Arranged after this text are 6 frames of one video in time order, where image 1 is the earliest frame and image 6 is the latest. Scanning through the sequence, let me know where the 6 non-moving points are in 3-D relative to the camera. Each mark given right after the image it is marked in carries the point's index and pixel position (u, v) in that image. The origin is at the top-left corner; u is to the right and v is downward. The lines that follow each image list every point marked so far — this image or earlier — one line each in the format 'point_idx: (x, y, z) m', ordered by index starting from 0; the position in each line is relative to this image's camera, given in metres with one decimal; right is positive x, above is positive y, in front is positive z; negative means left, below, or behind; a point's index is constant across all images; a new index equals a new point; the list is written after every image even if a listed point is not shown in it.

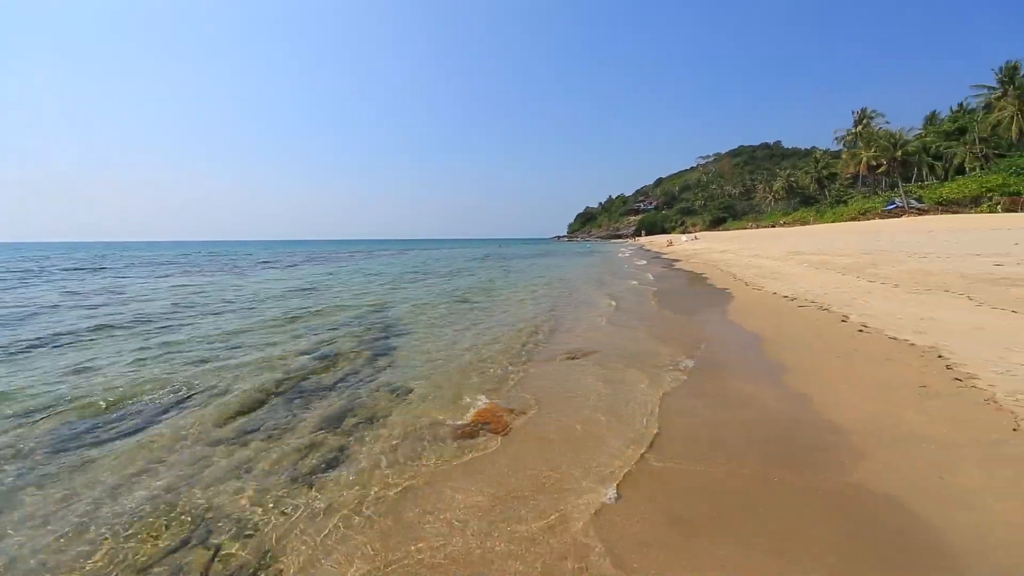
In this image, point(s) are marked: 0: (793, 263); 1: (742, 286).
0: (+14.3, +1.3, +19.6) m
1: (+9.6, +0.1, +15.8) m
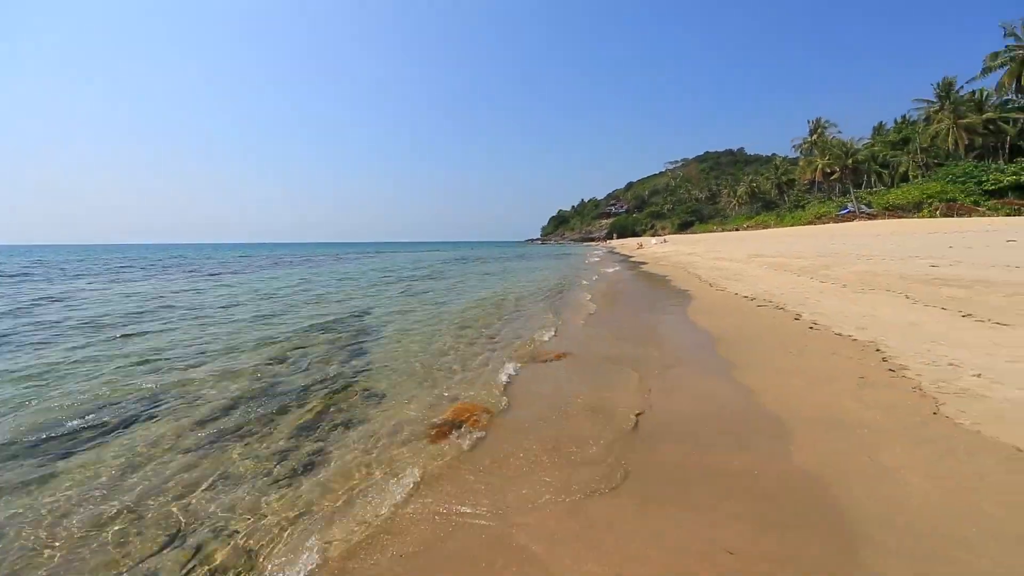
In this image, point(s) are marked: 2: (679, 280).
0: (+13.0, +1.2, +21.0) m
1: (+8.5, 0.0, +16.9) m
2: (+8.5, +0.3, +19.1) m
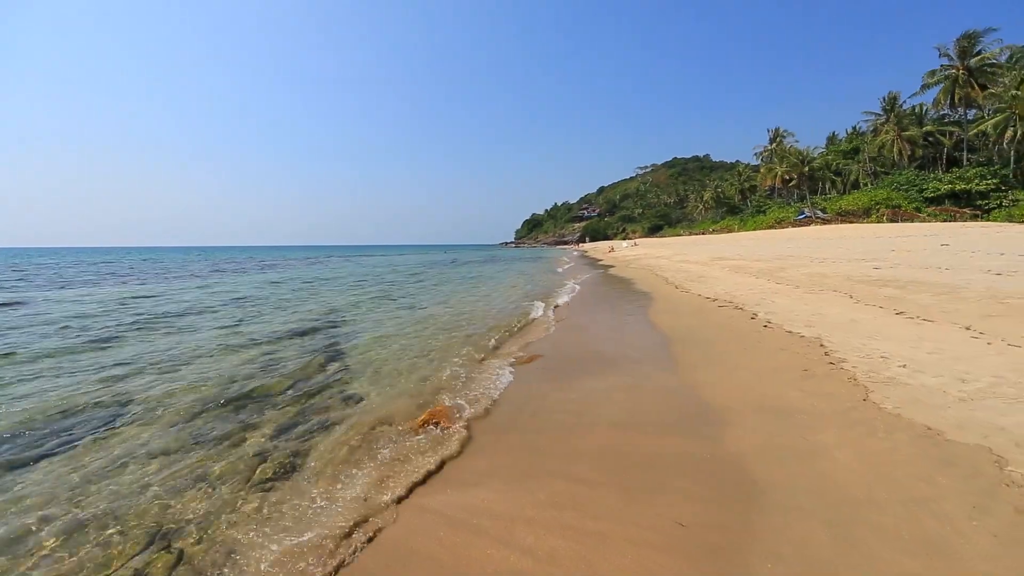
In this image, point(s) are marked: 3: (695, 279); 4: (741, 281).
0: (+11.5, +1.2, +22.5) m
1: (+7.4, 0.0, +18.0) m
2: (+7.2, +0.2, +20.3) m
3: (+9.2, +0.4, +19.5) m
4: (+9.9, +0.3, +17.1) m
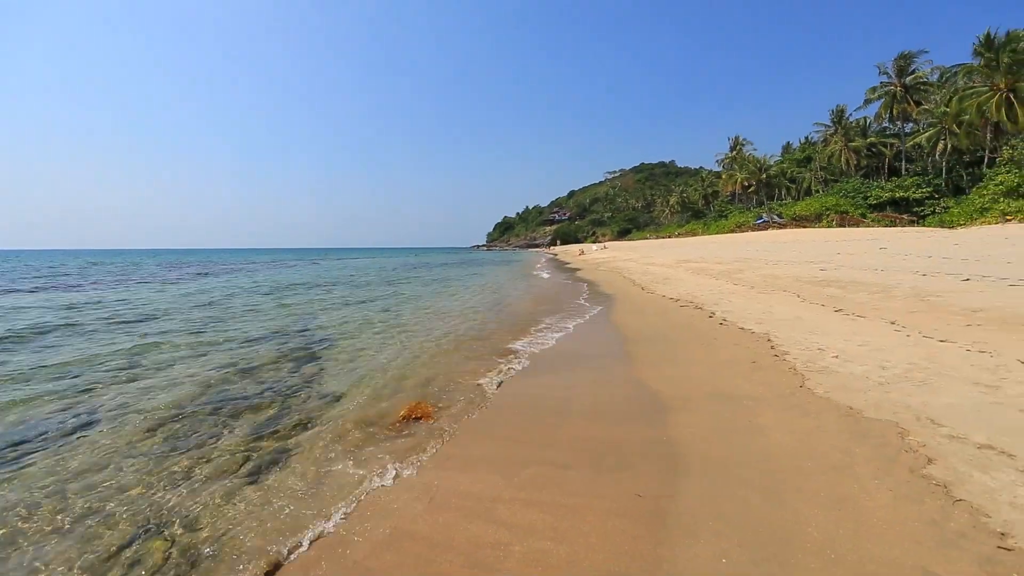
0: (+10.0, +1.1, +24.1) m
1: (+6.1, -0.1, +19.4) m
2: (+5.8, +0.2, +21.6) m
3: (+7.8, +0.4, +21.0) m
4: (+8.7, +0.3, +18.6) m
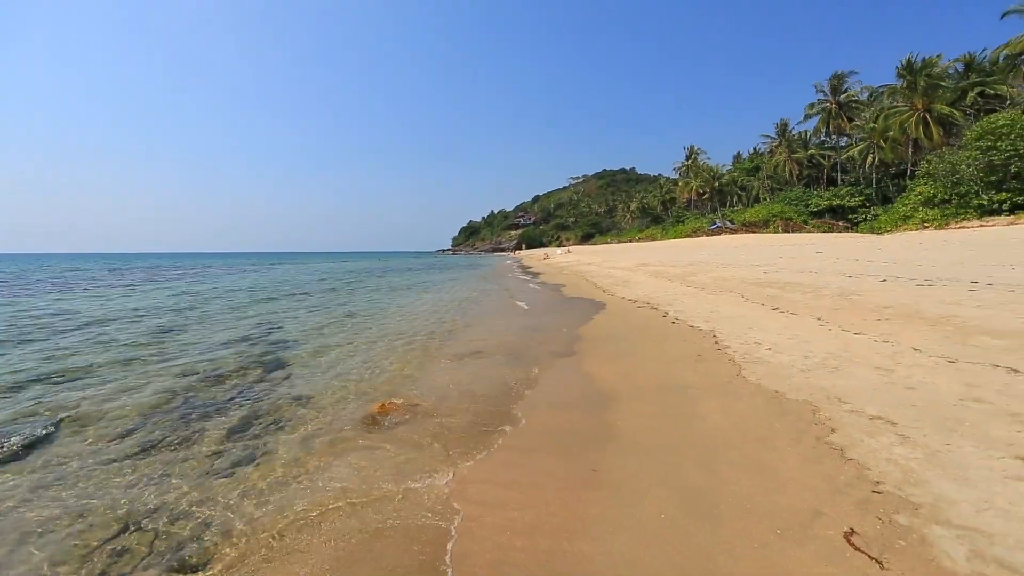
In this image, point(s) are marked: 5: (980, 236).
0: (+7.9, +1.0, +25.9) m
1: (+4.5, -0.1, +20.9) m
2: (+3.9, +0.1, +23.1) m
3: (+6.0, +0.3, +22.6) m
4: (+7.1, +0.2, +20.4) m
5: (+20.3, +2.2, +17.2) m
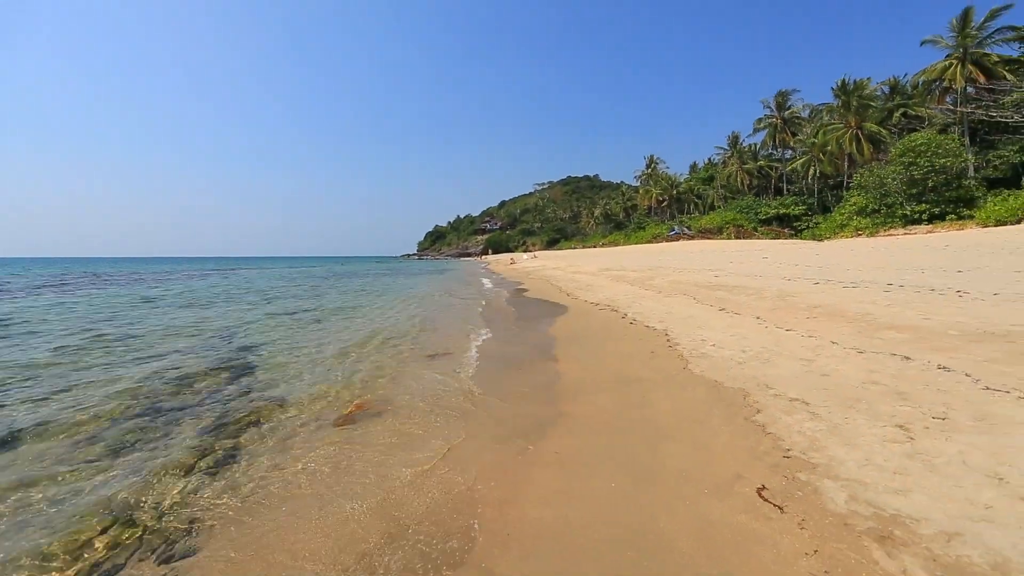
0: (+5.7, +0.8, +27.6) m
1: (+2.7, -0.3, +22.3) m
2: (+2.0, -0.1, +24.5) m
3: (+4.1, +0.1, +24.2) m
4: (+5.4, +0.1, +22.0) m
5: (+18.8, +2.2, +19.9) m
